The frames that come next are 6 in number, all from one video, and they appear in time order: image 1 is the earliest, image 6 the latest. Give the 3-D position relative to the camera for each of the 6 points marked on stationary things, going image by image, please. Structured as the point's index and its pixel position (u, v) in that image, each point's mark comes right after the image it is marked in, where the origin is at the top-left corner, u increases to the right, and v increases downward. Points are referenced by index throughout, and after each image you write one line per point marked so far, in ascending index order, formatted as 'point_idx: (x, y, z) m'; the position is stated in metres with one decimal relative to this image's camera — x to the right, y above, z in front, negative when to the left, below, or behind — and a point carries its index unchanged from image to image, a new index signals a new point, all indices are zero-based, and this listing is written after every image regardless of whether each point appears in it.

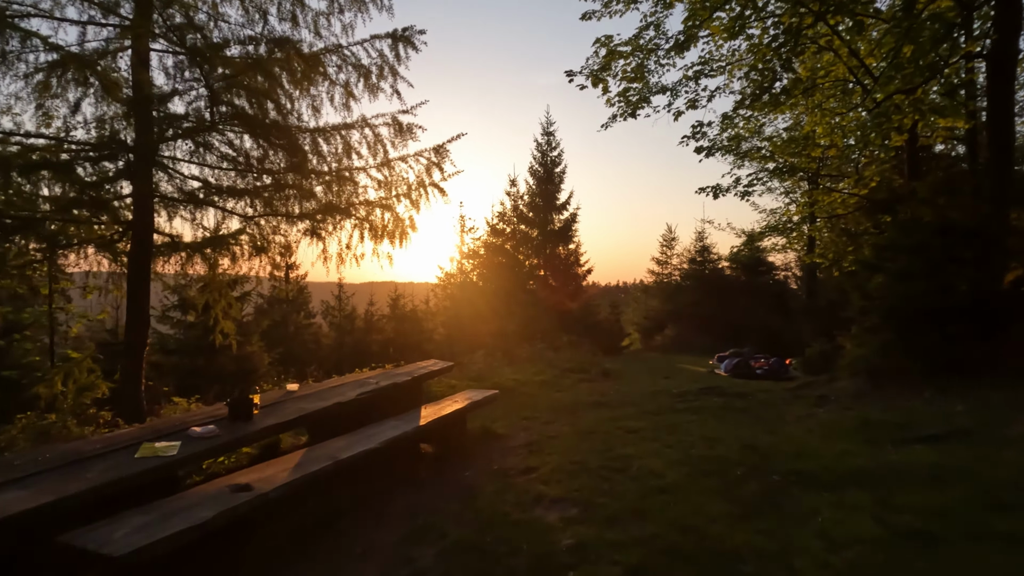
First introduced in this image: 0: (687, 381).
0: (+2.8, -1.5, +10.7) m
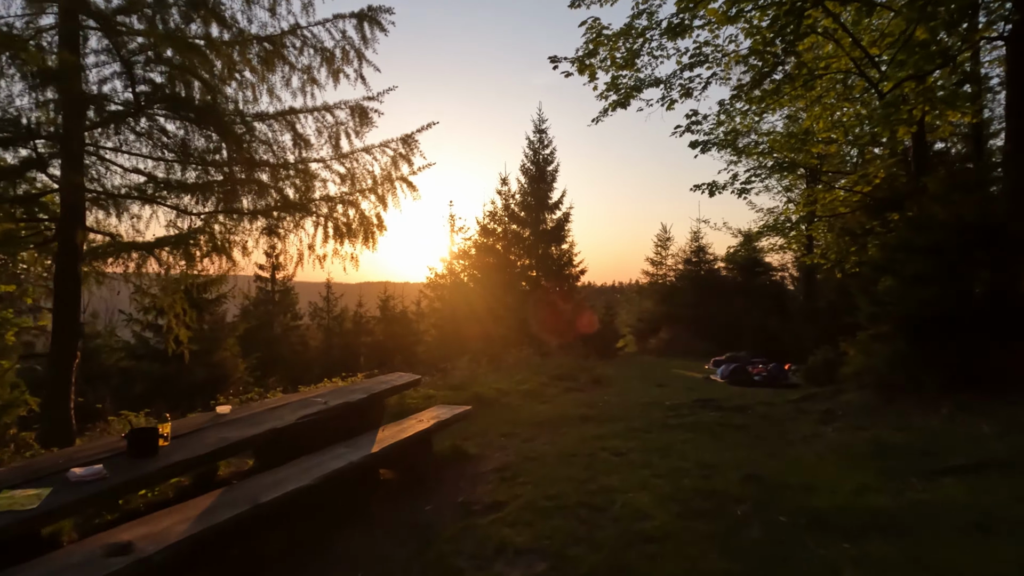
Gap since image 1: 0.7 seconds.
0: (+2.5, -1.5, +10.1) m
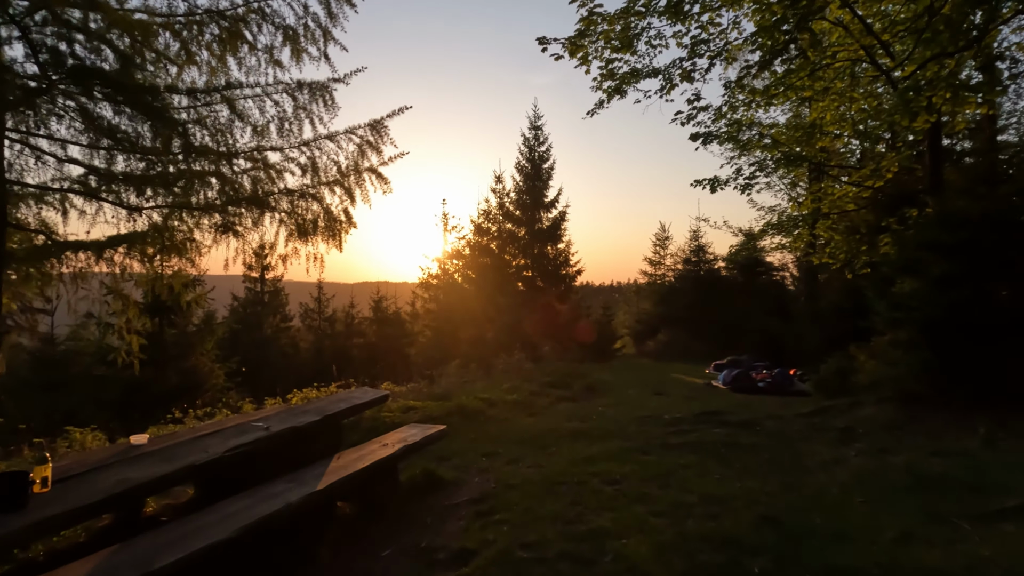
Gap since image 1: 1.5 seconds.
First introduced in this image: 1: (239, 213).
0: (+2.4, -1.6, +9.4) m
1: (-2.4, +0.7, +6.0) m
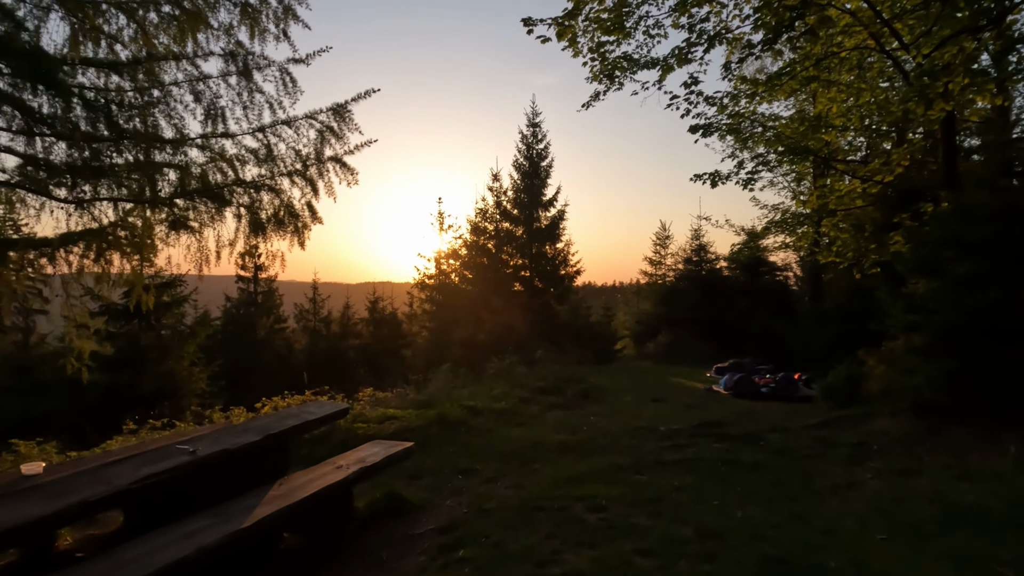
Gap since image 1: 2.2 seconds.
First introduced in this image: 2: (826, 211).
0: (+2.2, -1.6, +8.8) m
1: (-2.6, +0.7, +5.4) m
2: (+5.4, +1.3, +11.7) m
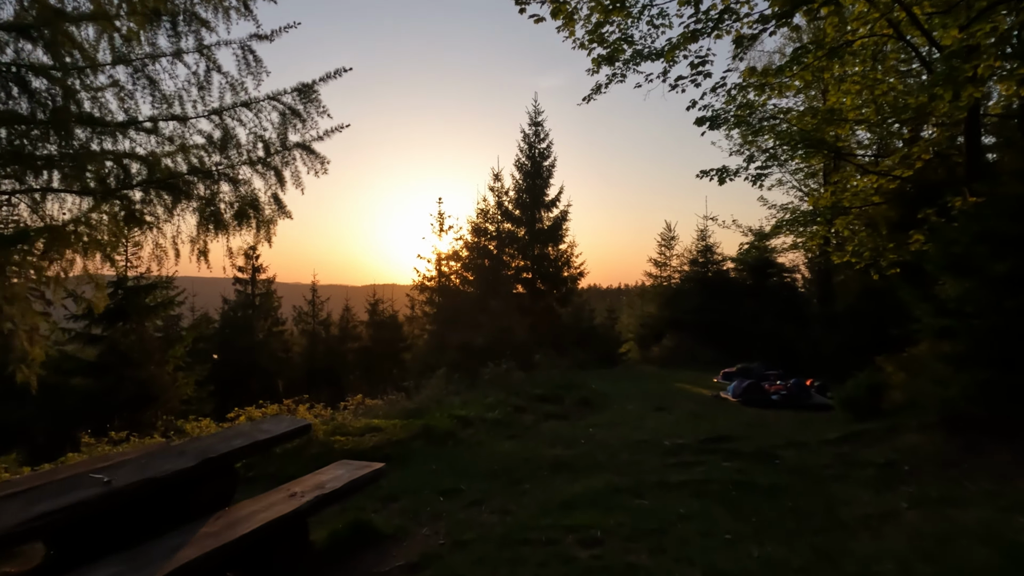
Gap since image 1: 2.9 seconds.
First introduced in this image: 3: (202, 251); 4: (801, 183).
0: (+2.1, -1.6, +8.2) m
1: (-2.7, +0.6, +4.9) m
2: (+5.4, +1.3, +11.1) m
3: (-2.4, +0.3, +5.2) m
4: (+6.4, +2.3, +14.9) m
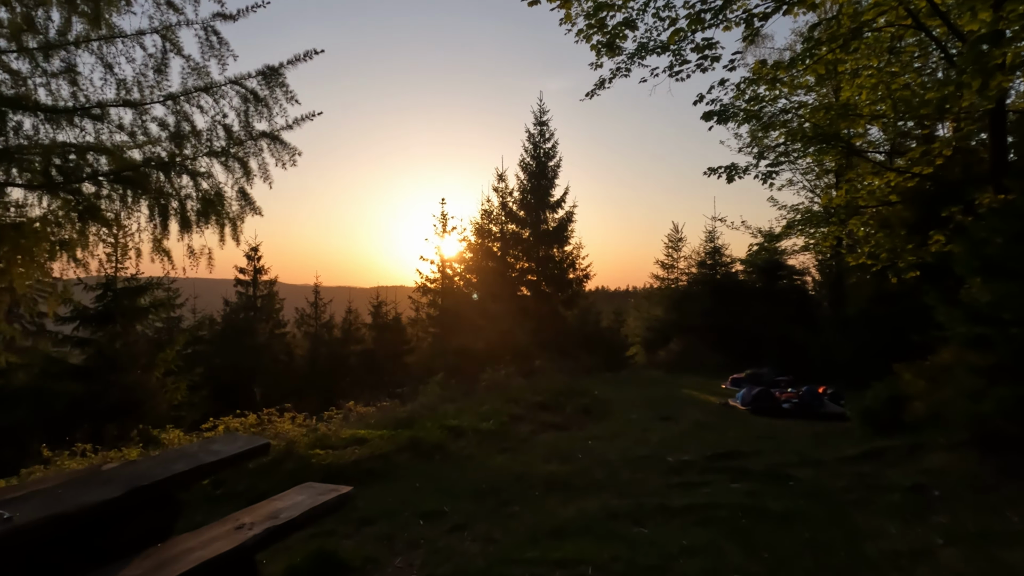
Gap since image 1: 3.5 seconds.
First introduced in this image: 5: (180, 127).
0: (+2.1, -1.6, +7.7) m
1: (-2.8, +0.6, +4.5) m
2: (+5.4, +1.2, +10.6) m
3: (-2.5, +0.3, +4.7) m
4: (+6.5, +2.3, +14.4) m
5: (-2.3, +1.1, +4.6) m
